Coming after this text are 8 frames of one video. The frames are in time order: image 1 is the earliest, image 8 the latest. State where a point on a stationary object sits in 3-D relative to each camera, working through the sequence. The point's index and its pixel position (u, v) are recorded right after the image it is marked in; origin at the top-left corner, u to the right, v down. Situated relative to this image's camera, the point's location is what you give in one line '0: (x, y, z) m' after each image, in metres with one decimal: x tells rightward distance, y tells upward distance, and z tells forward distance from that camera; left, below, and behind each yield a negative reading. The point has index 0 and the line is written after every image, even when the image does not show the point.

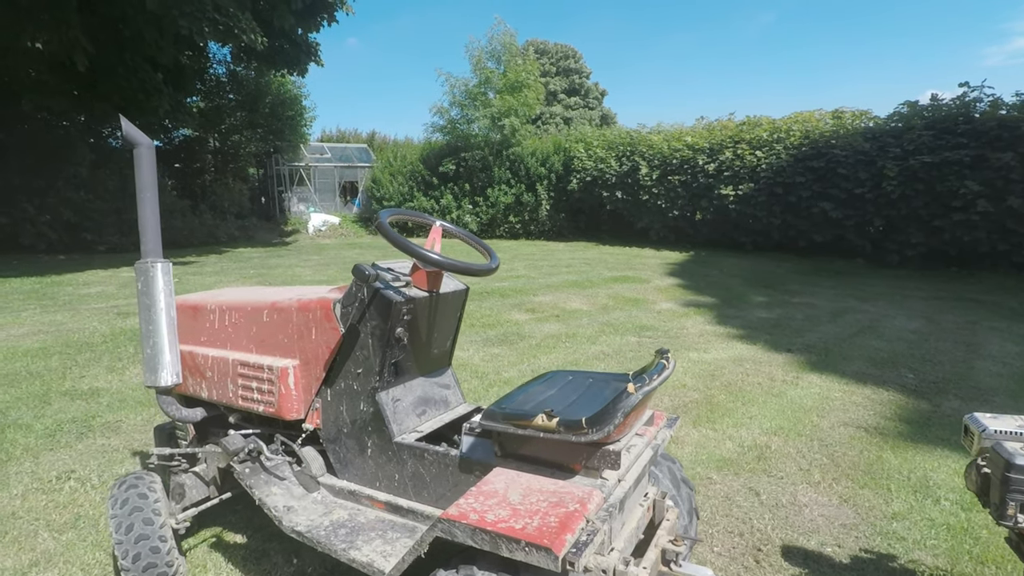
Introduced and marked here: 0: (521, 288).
0: (+0.1, 0.0, +9.3) m
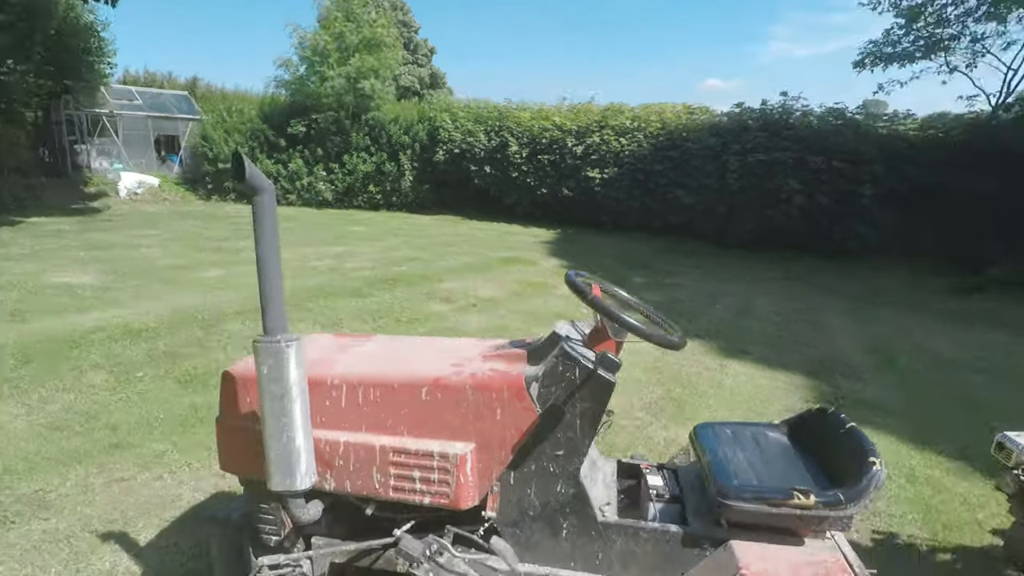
0: (-1.4, +0.2, +9.0) m
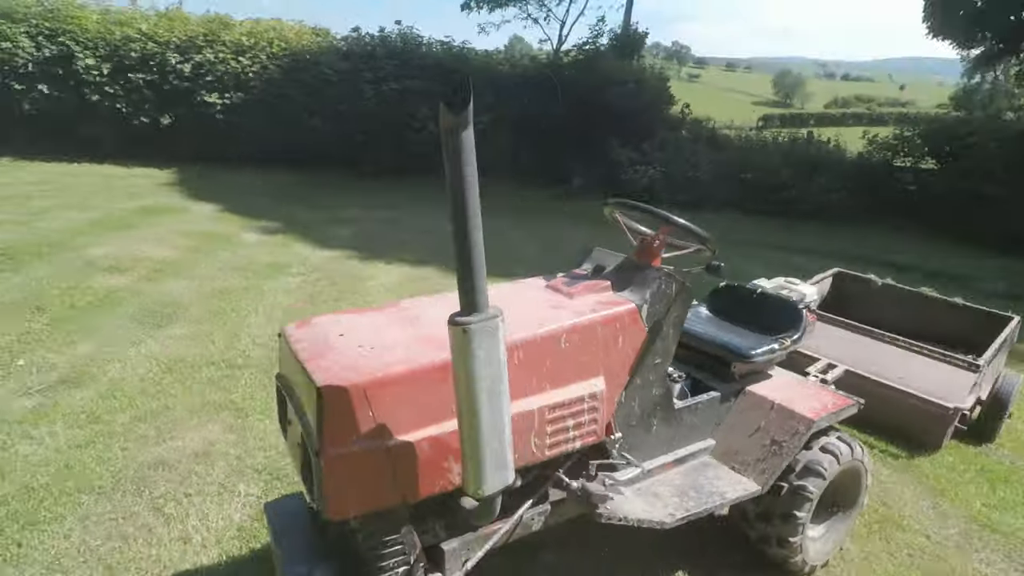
0: (-5.3, +0.5, +6.4) m
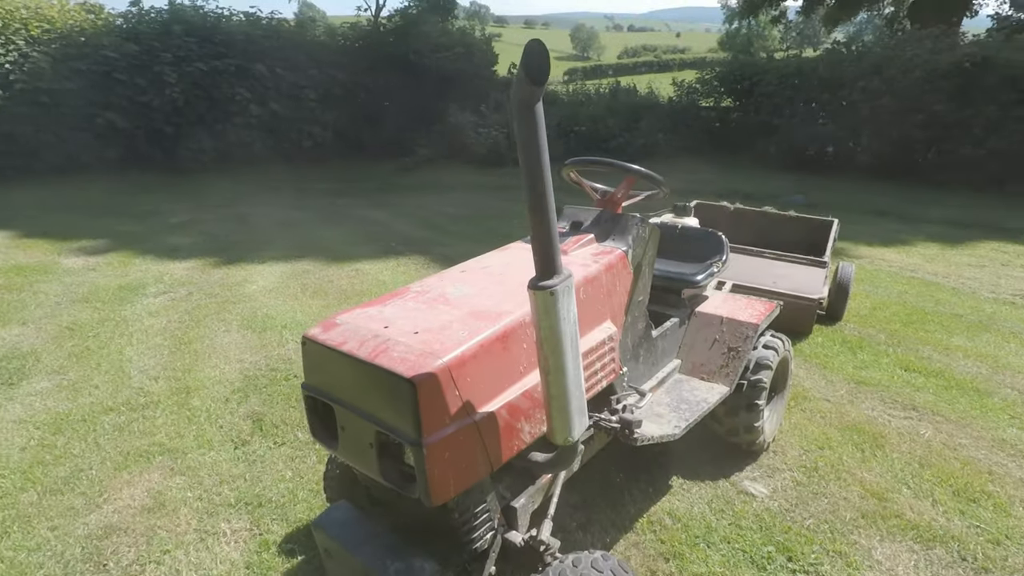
0: (-6.3, -0.2, +4.8) m
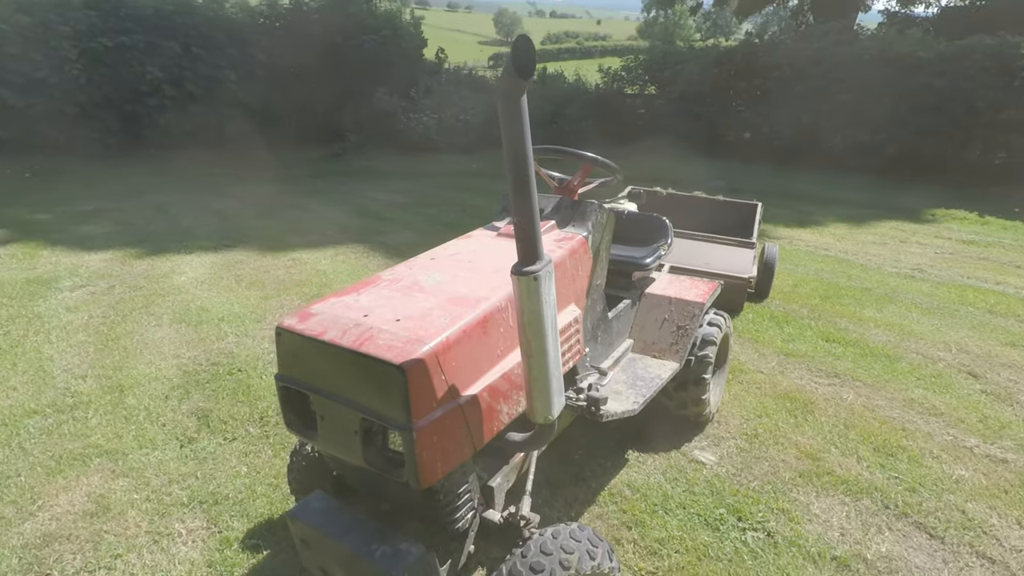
0: (-6.7, -0.2, +4.1) m
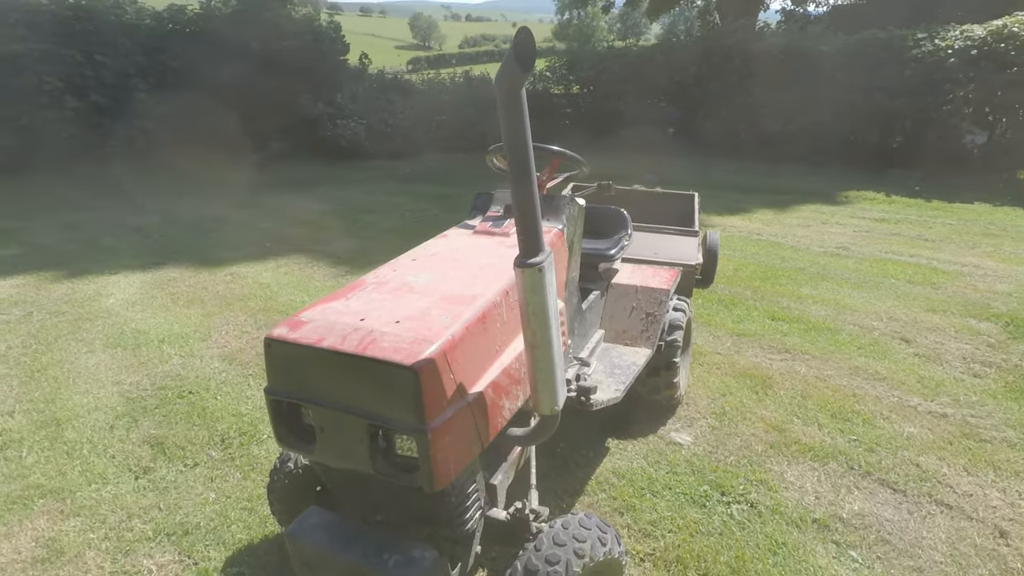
0: (-6.9, -0.6, +3.3) m
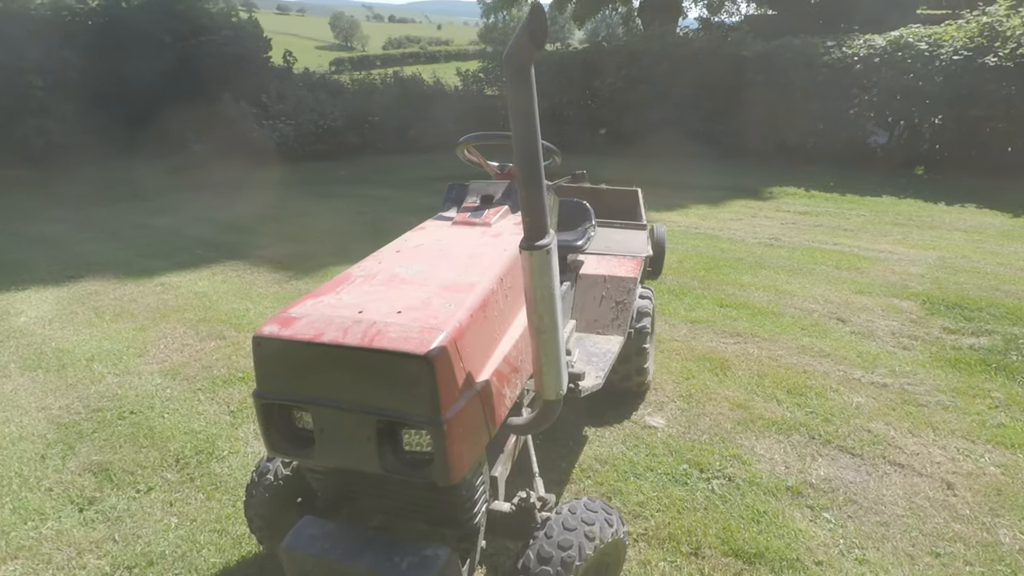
0: (-7.0, -0.9, +2.4) m
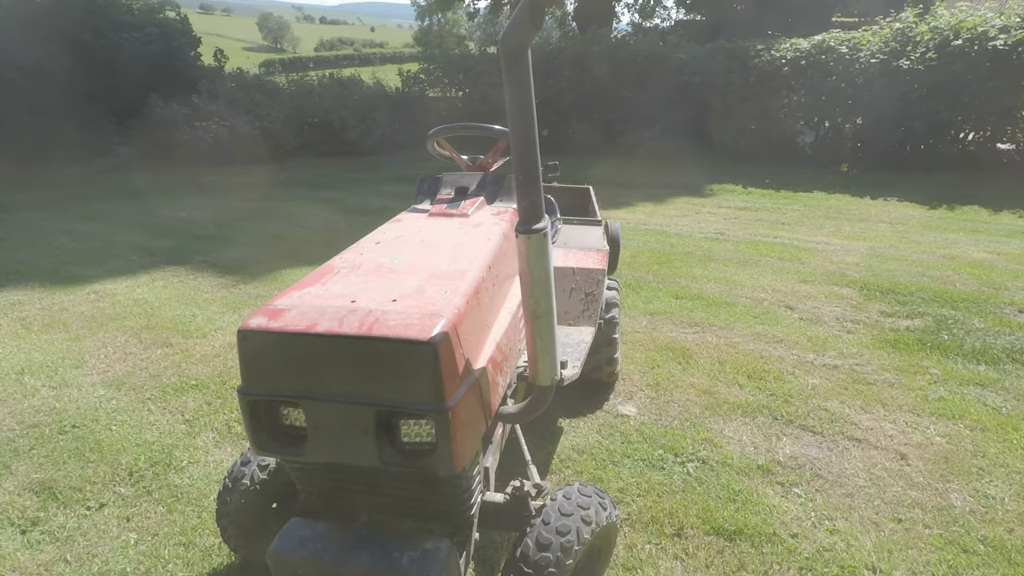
0: (-7.0, -1.0, +1.7) m
